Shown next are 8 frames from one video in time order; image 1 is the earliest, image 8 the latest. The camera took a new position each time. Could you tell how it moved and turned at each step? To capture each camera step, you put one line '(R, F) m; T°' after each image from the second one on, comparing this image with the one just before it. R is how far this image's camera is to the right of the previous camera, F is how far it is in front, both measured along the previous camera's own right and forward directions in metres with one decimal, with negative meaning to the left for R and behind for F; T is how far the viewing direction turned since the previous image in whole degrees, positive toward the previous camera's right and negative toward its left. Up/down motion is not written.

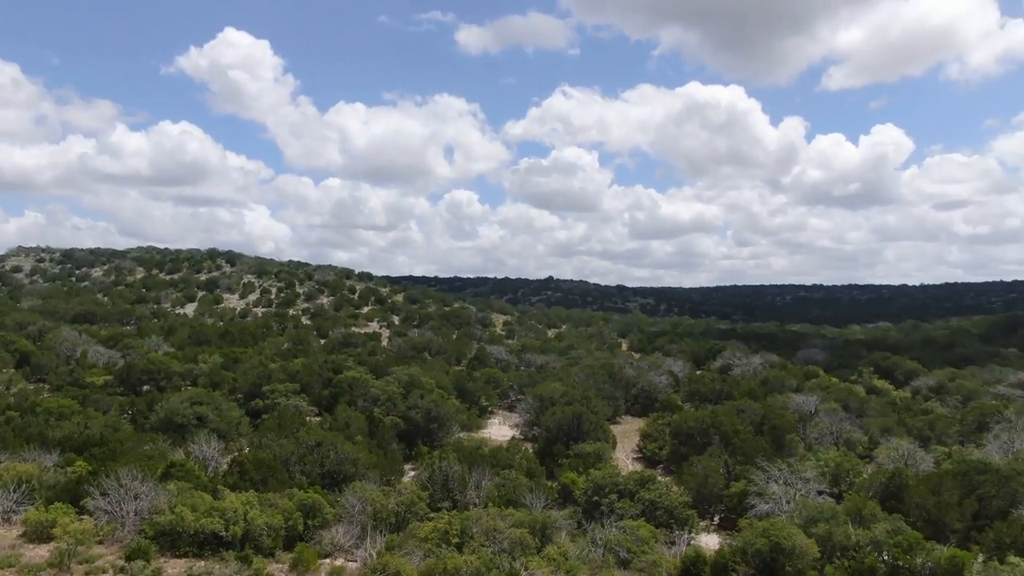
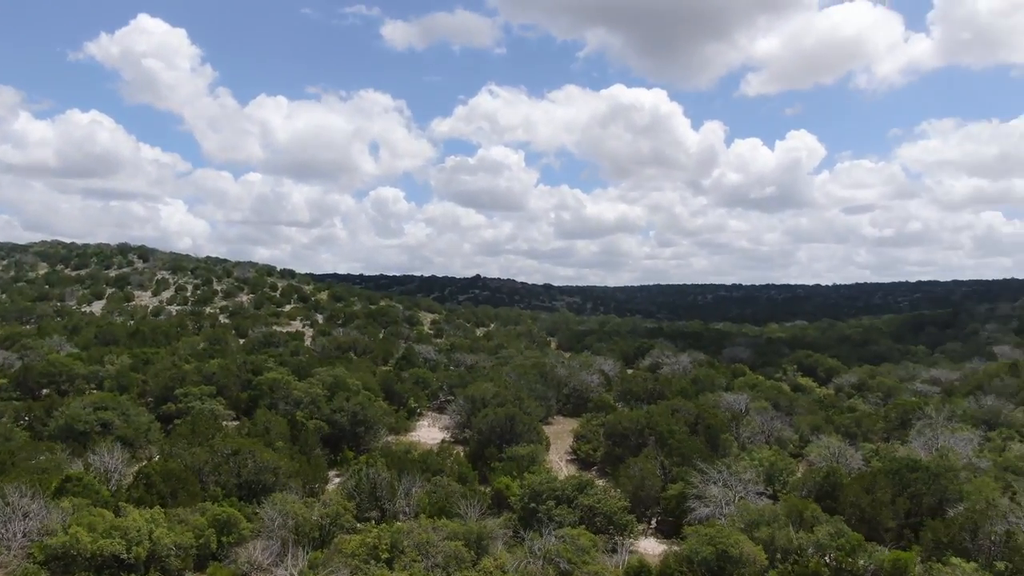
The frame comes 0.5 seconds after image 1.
(-0.1, +0.9) m; +6°
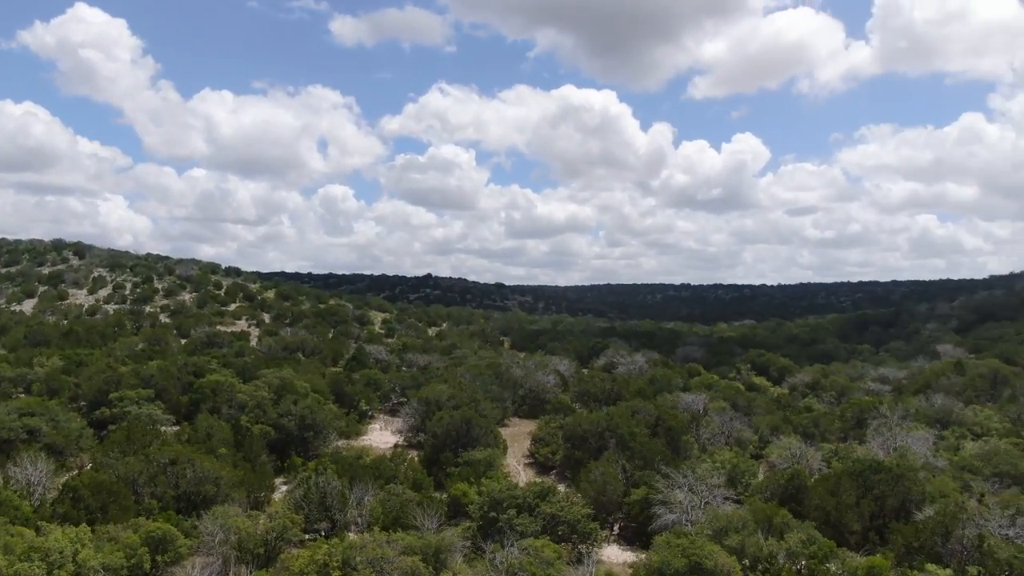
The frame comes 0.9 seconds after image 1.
(-0.2, +0.8) m; +4°
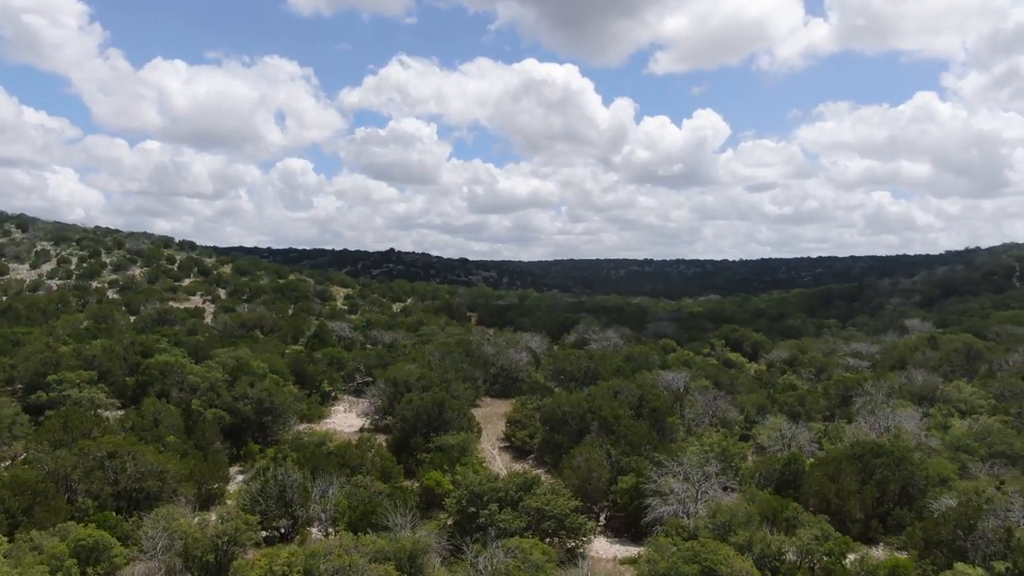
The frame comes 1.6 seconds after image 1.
(-0.4, +1.7) m; +3°
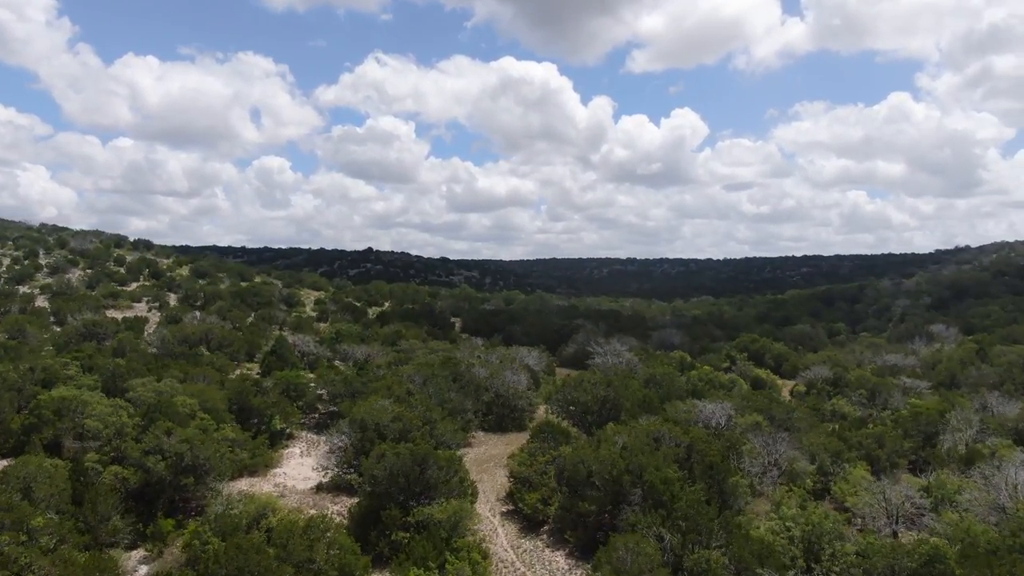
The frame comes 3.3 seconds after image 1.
(-0.7, +5.6) m; +2°
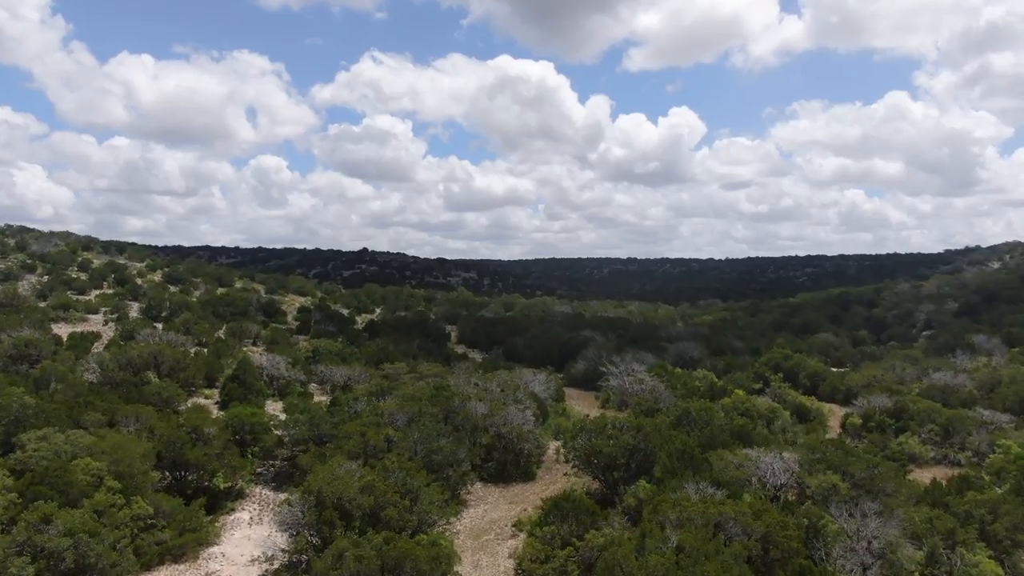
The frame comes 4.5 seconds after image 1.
(-0.2, +4.7) m; 0°
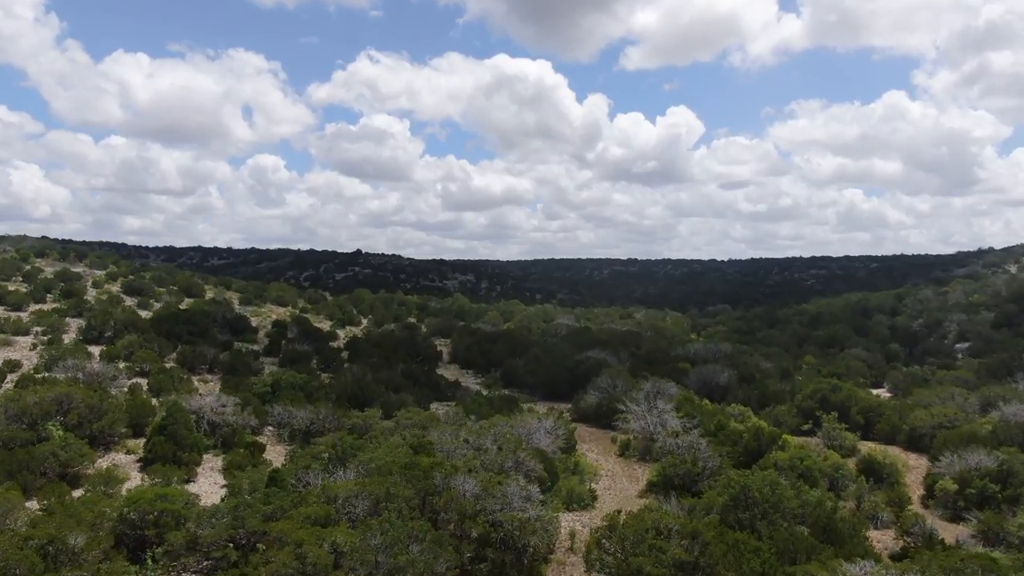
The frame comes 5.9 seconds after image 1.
(-0.1, +5.6) m; 0°
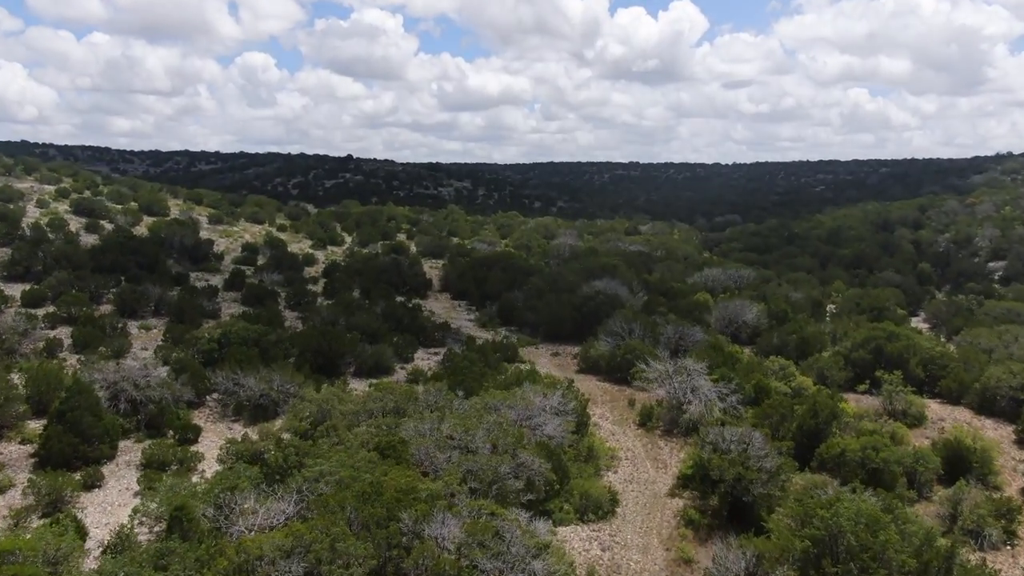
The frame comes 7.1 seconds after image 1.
(0.0, +5.4) m; 0°
